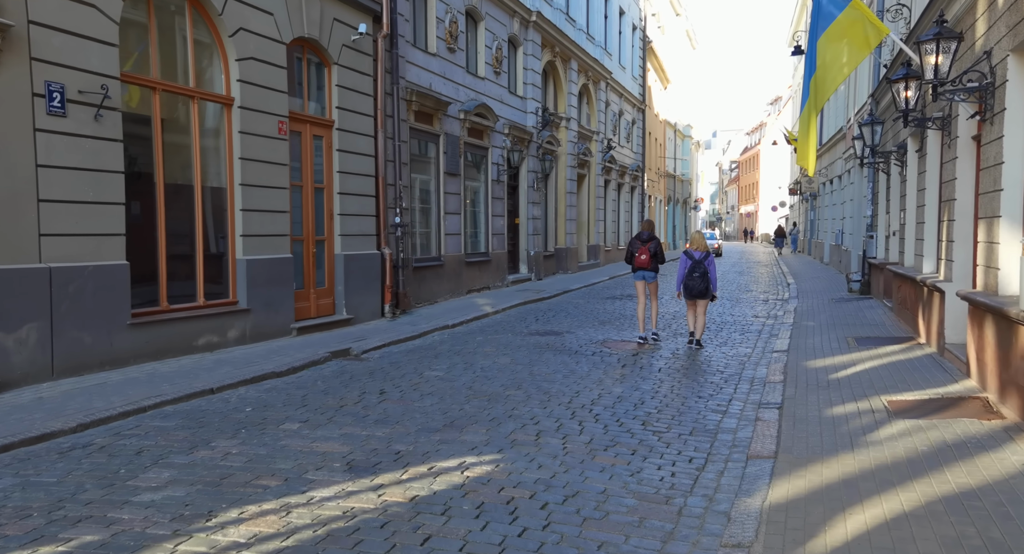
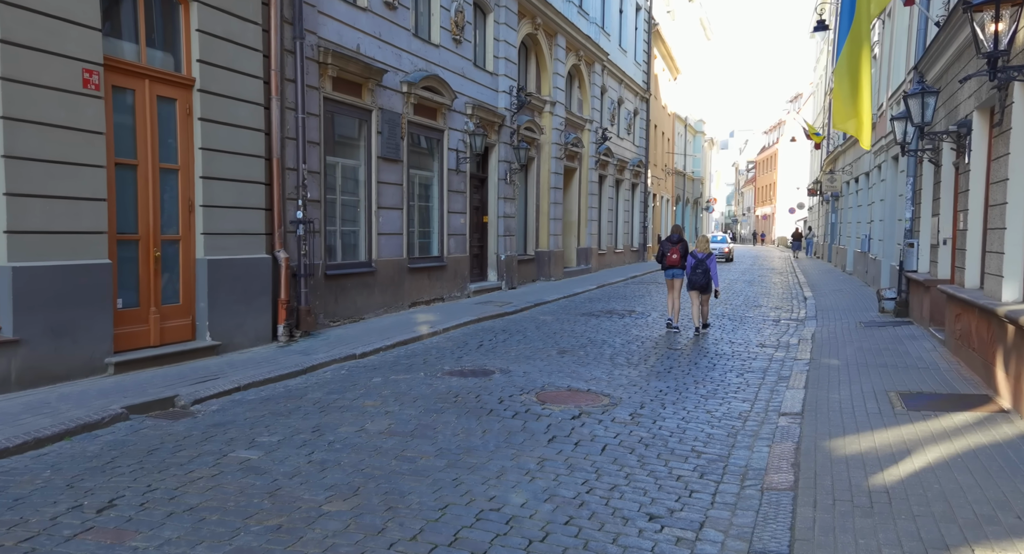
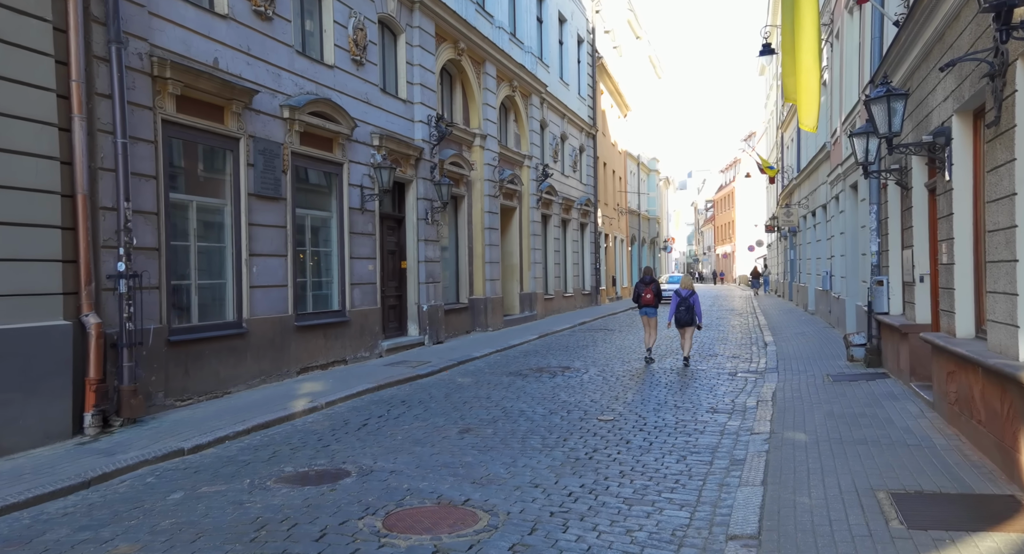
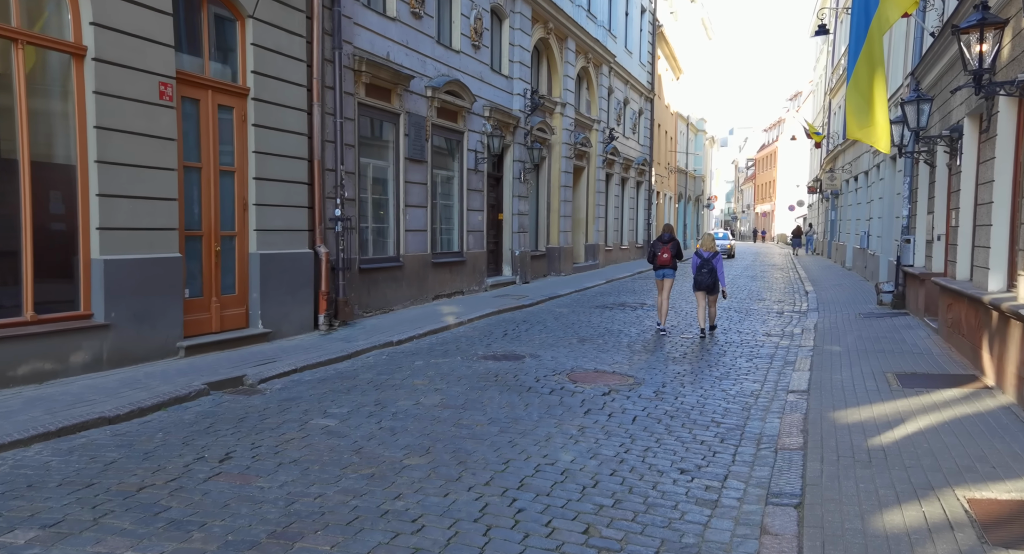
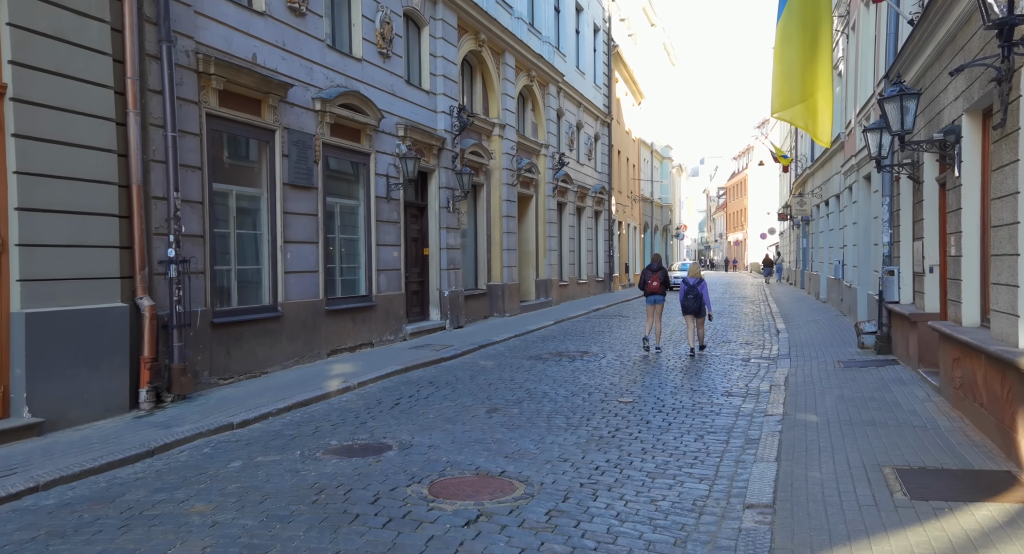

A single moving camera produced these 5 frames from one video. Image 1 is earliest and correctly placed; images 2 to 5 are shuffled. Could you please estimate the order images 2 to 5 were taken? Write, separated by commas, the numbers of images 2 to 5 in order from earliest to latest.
4, 2, 5, 3
